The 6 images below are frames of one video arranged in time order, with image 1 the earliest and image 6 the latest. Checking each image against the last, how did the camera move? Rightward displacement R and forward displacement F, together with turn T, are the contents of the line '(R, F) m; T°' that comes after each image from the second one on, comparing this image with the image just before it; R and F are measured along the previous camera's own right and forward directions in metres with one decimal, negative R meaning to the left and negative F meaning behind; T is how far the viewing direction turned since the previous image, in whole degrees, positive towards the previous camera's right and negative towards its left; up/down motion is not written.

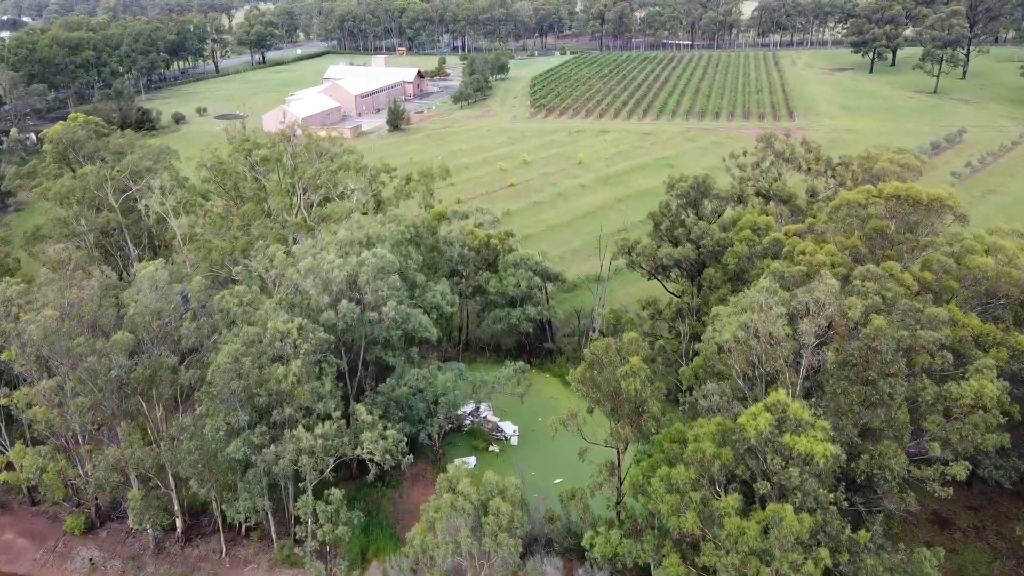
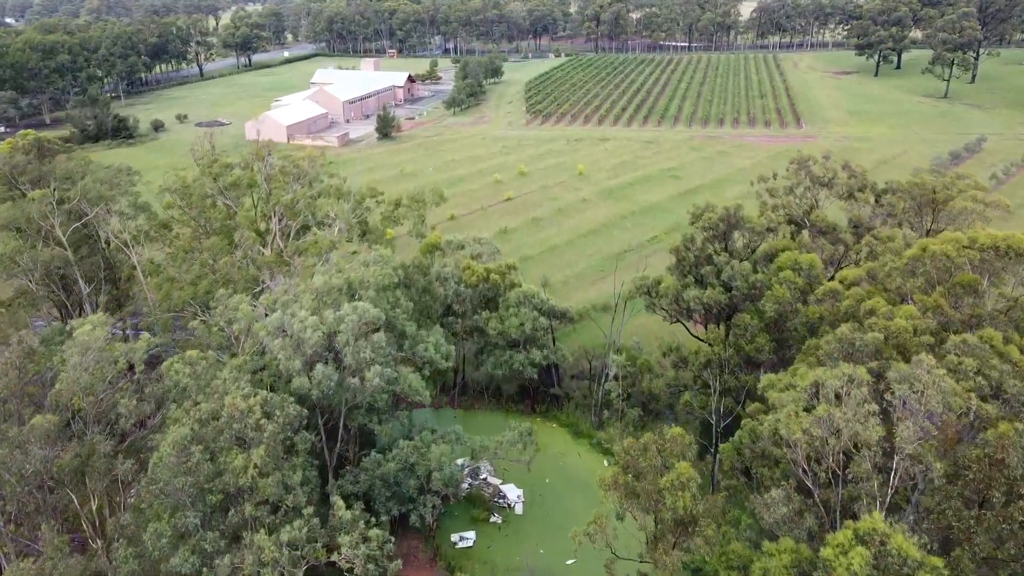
(-0.3, +3.2) m; +1°
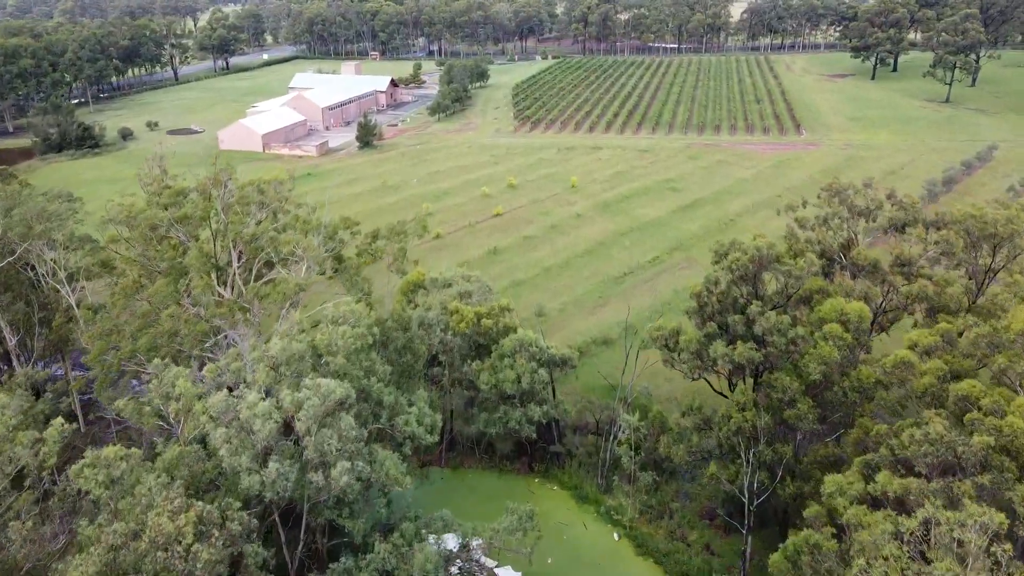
(-0.2, +3.2) m; +1°
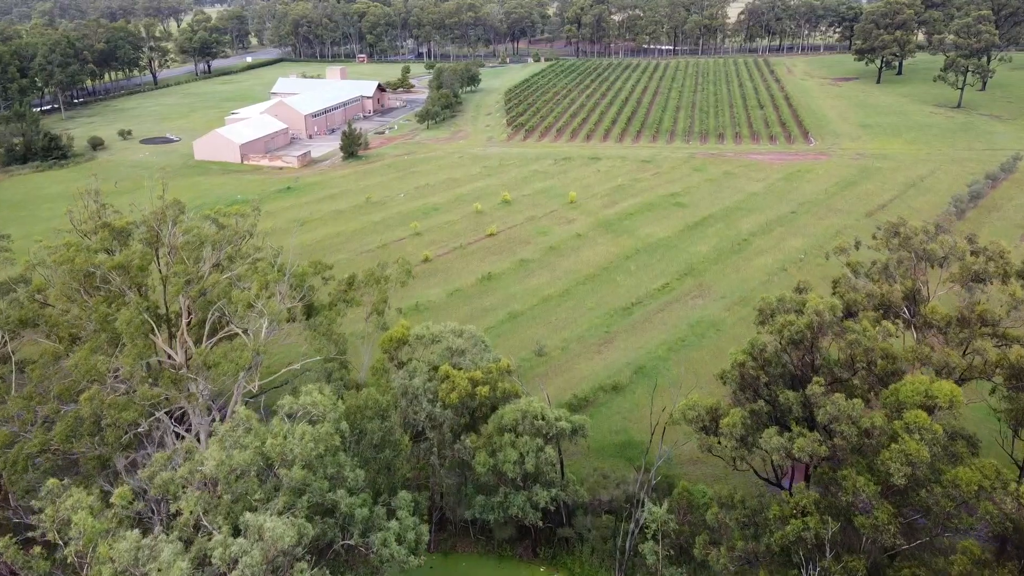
(-0.2, +3.5) m; +1°
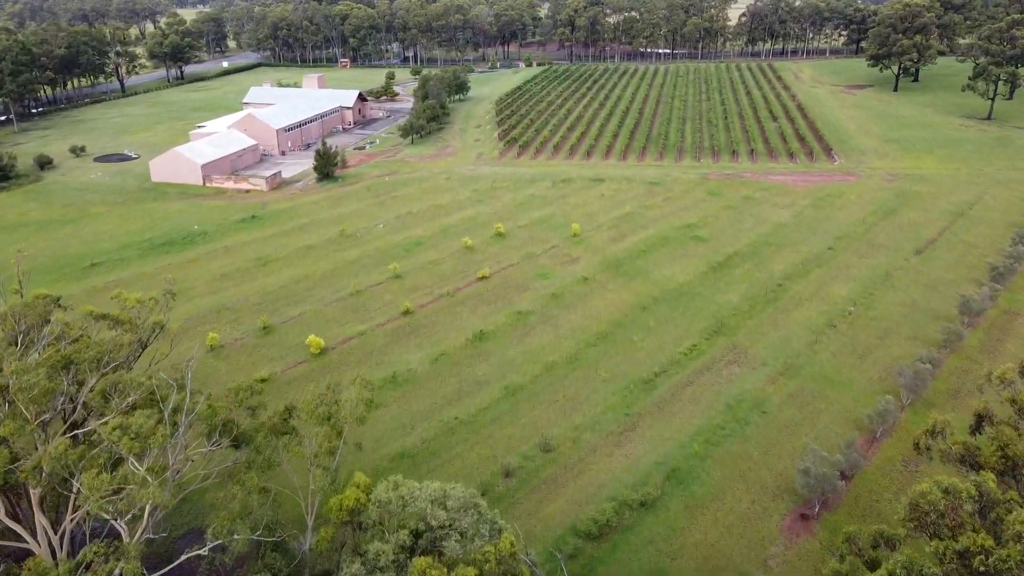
(-0.3, +6.1) m; +1°
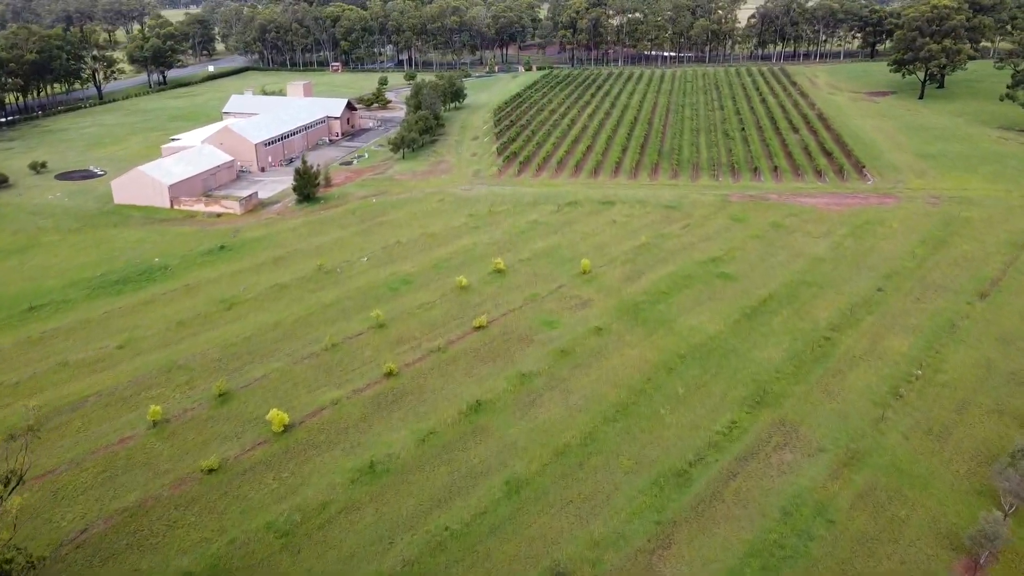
(-0.1, +5.3) m; 0°
